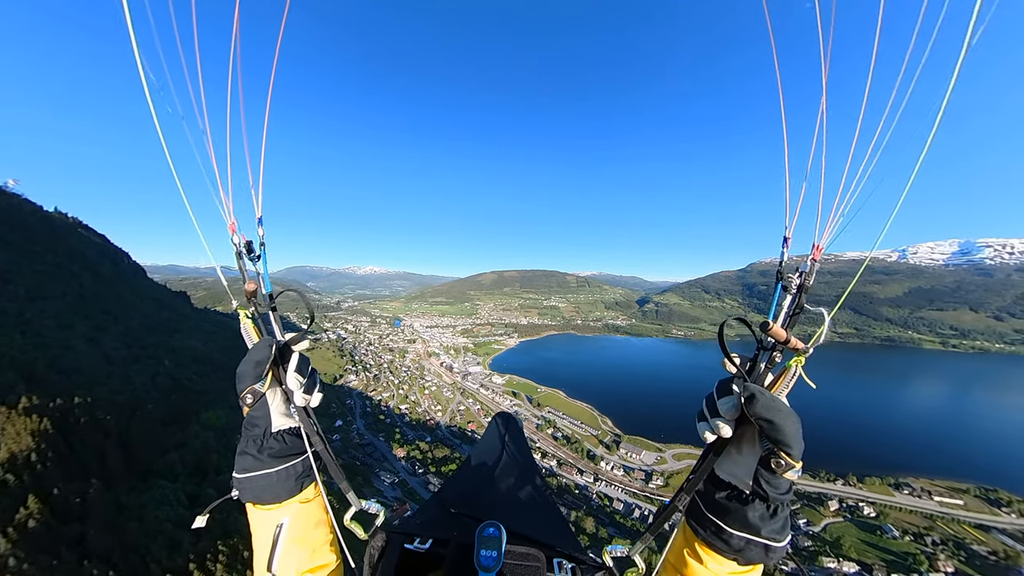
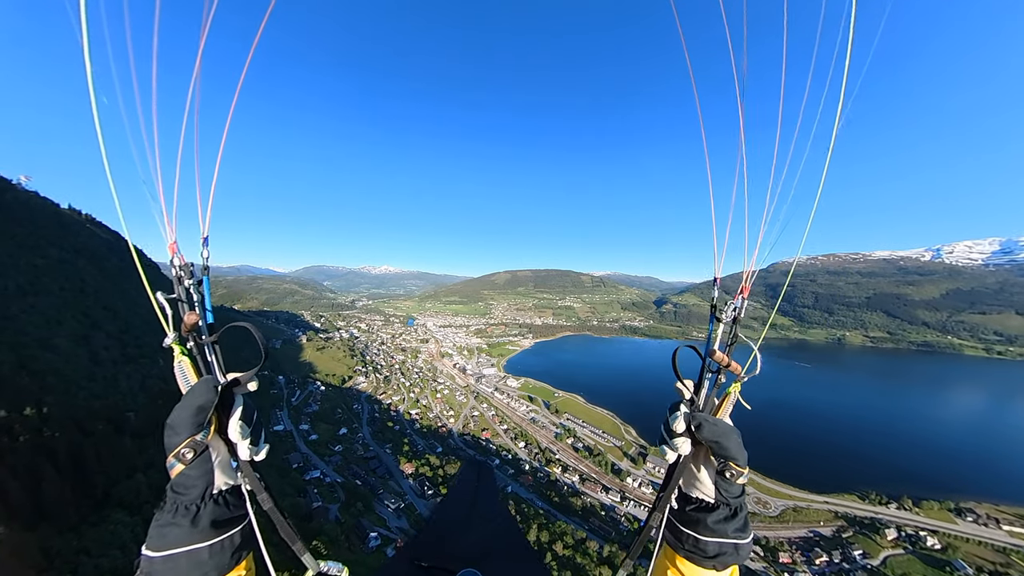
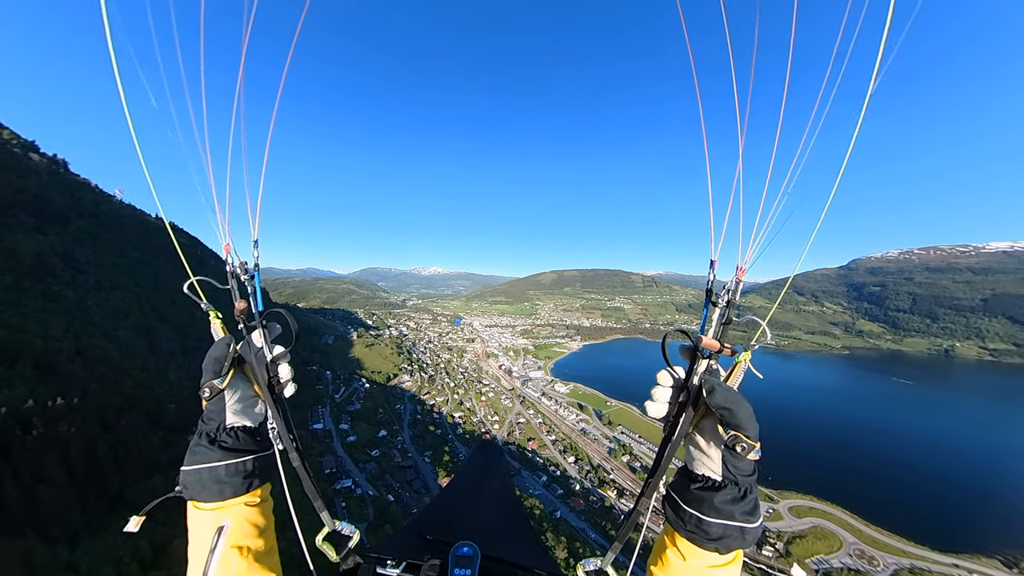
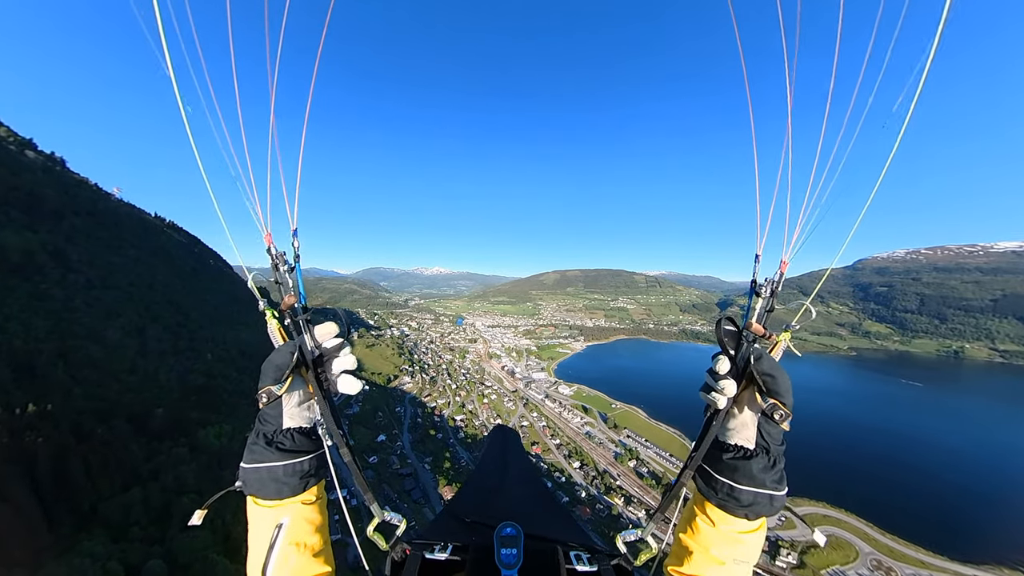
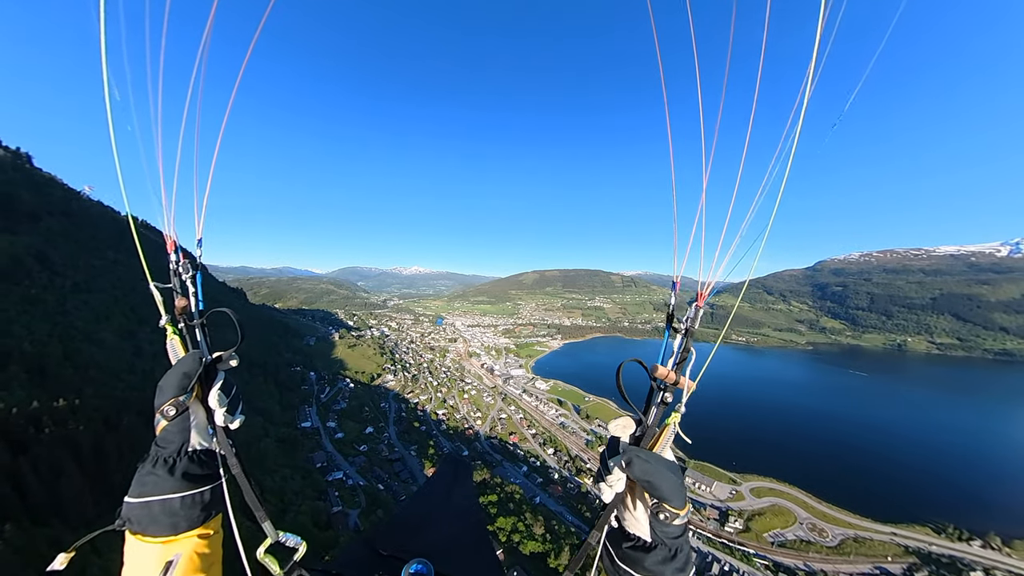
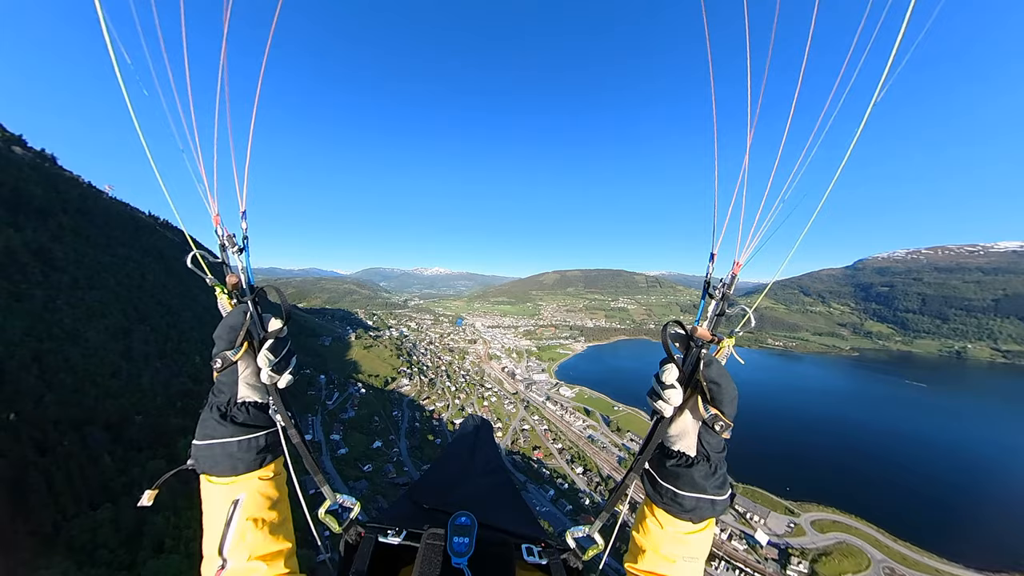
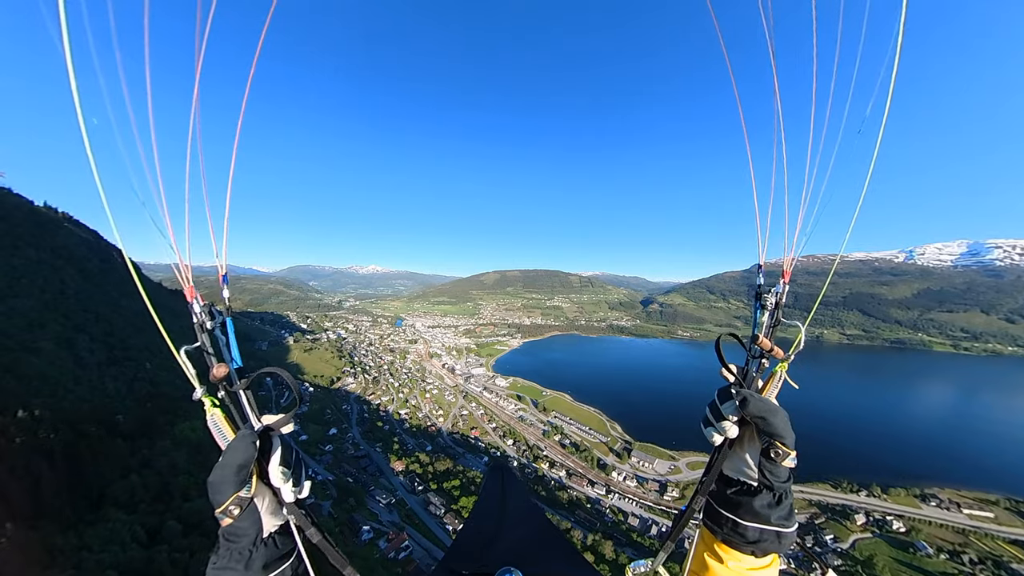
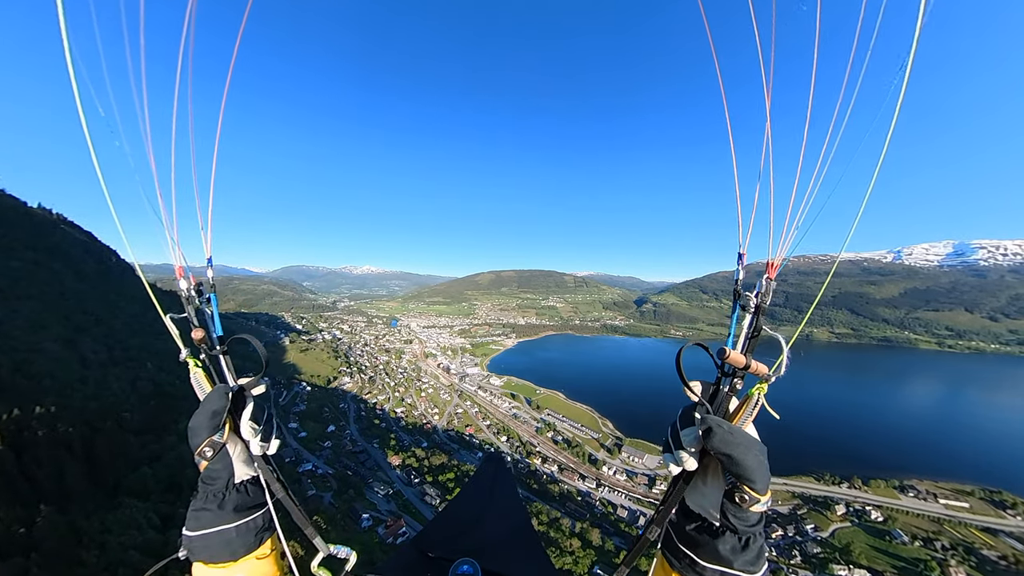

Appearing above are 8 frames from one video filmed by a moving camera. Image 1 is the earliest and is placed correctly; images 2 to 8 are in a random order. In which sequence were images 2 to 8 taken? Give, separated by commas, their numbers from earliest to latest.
8, 7, 2, 5, 3, 4, 6
